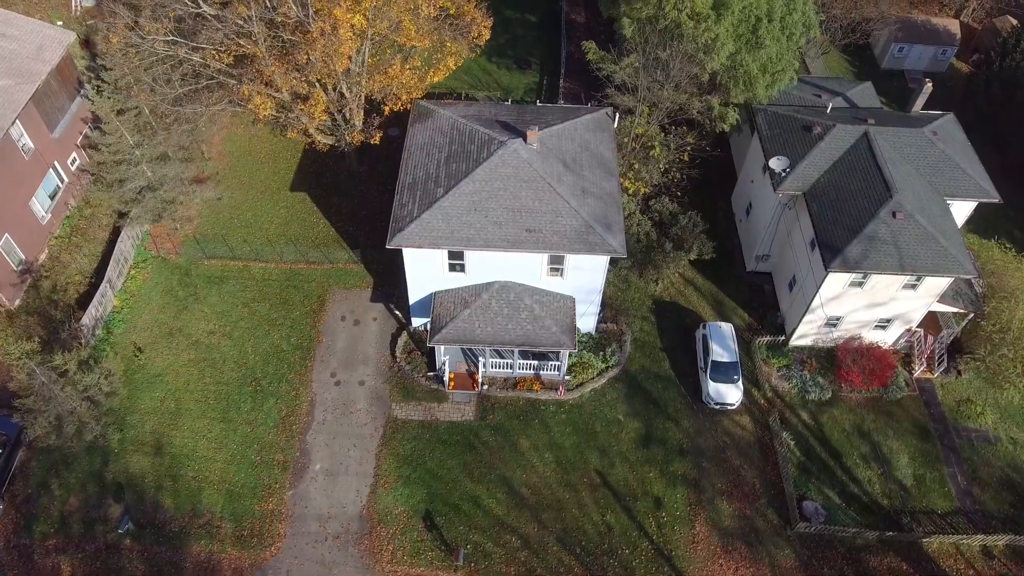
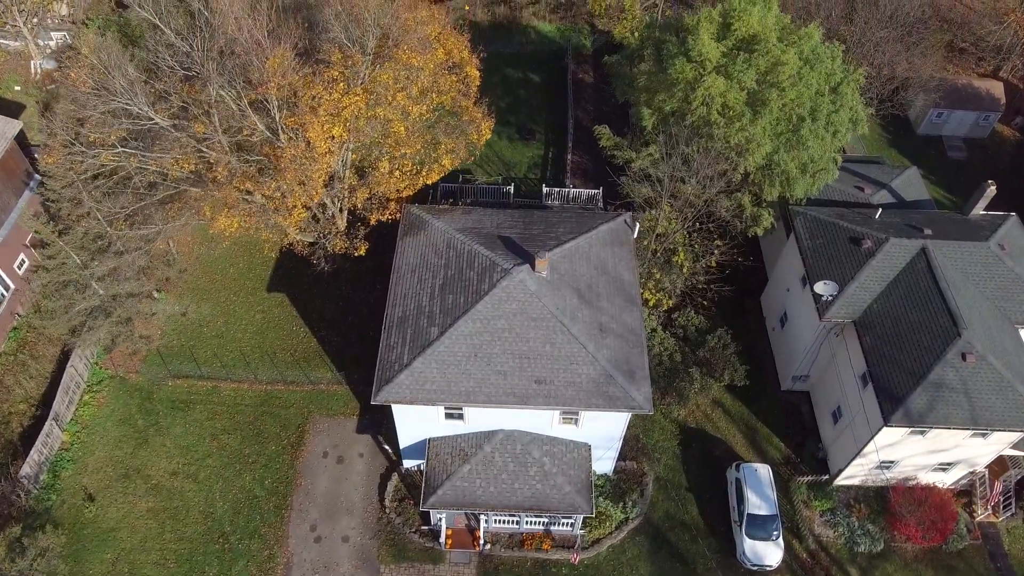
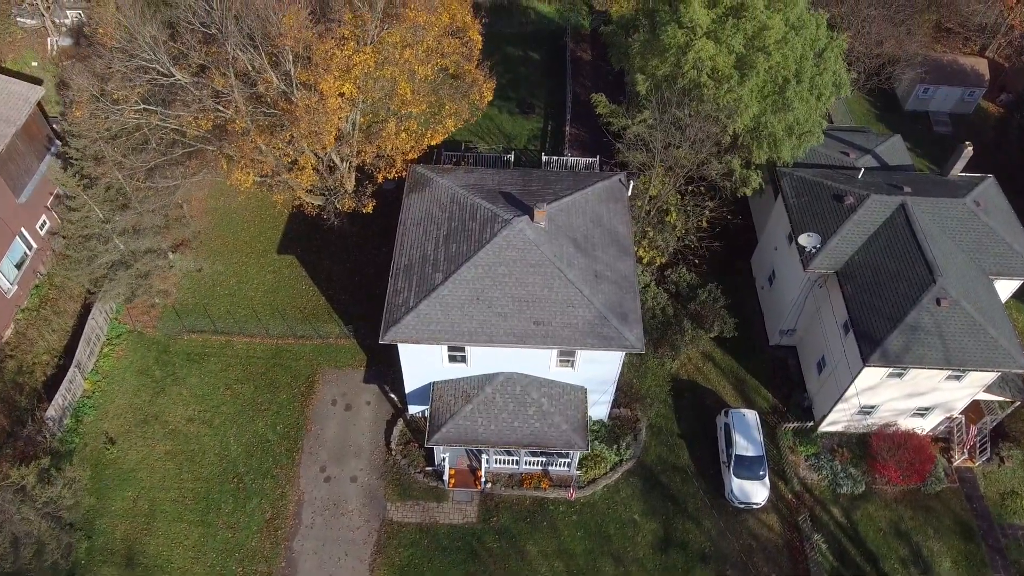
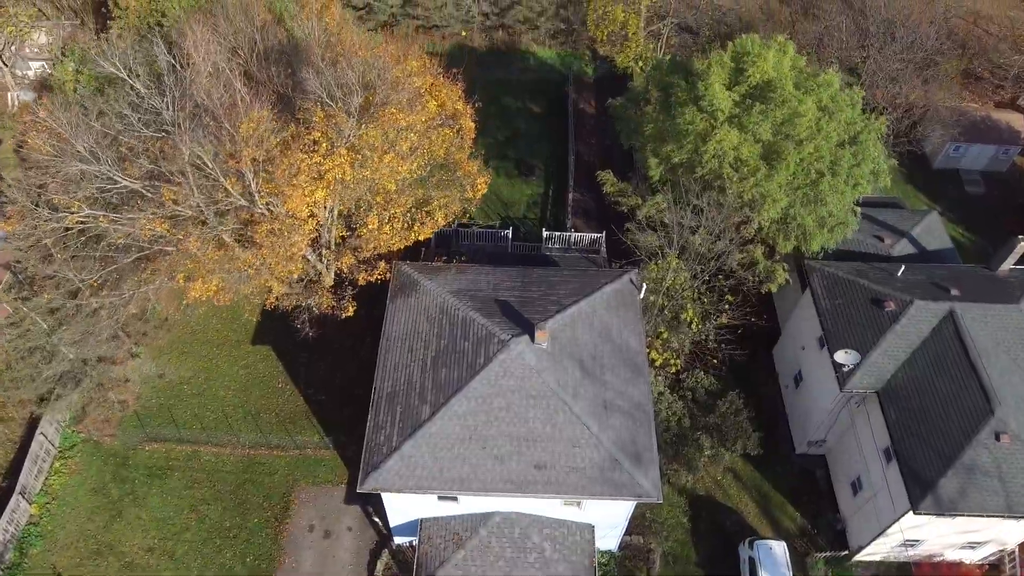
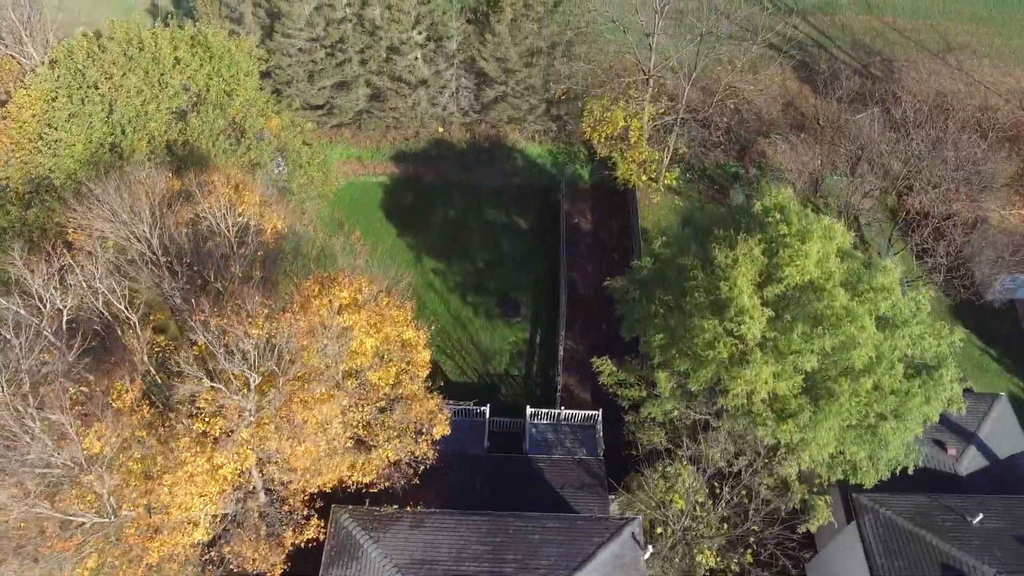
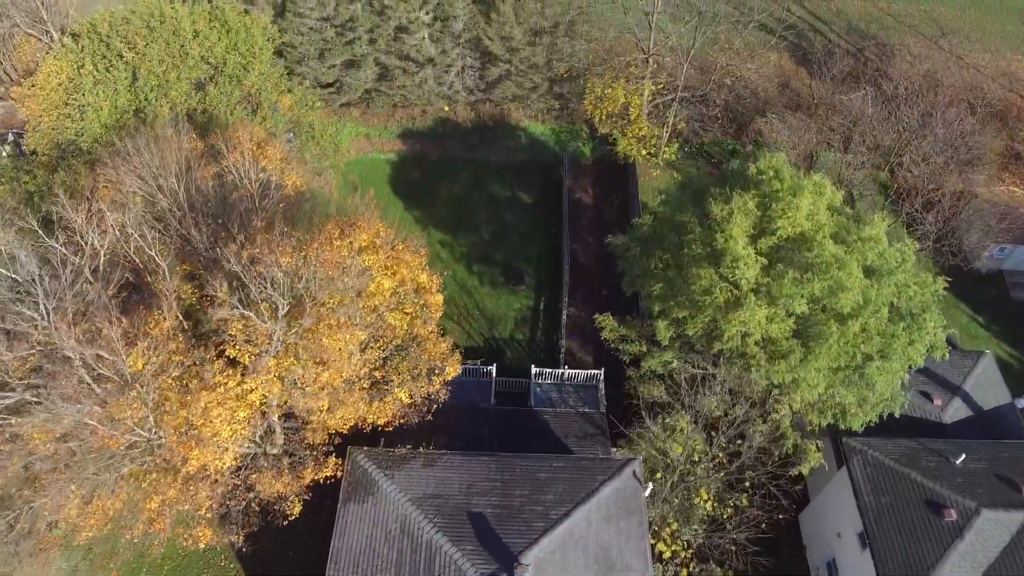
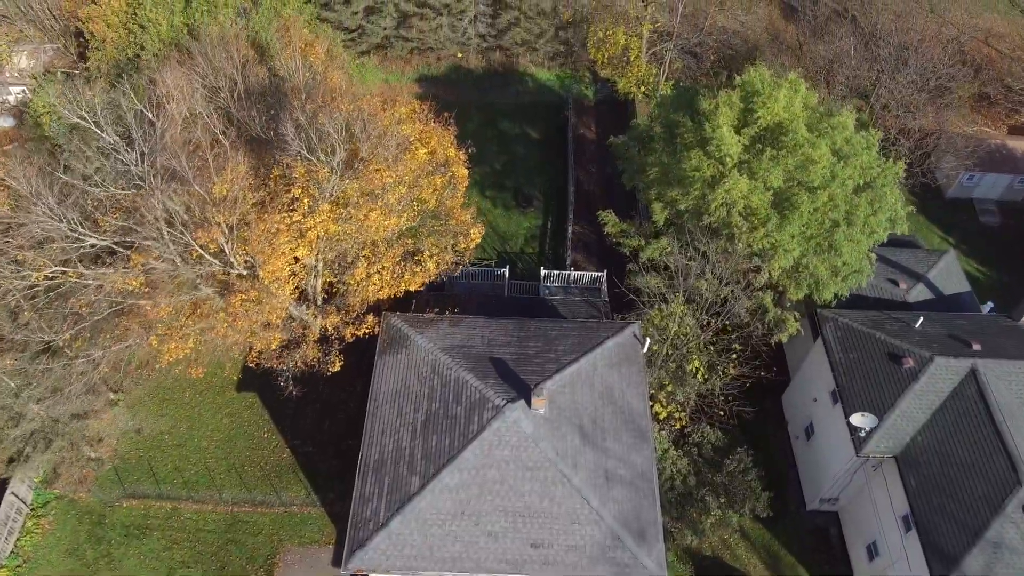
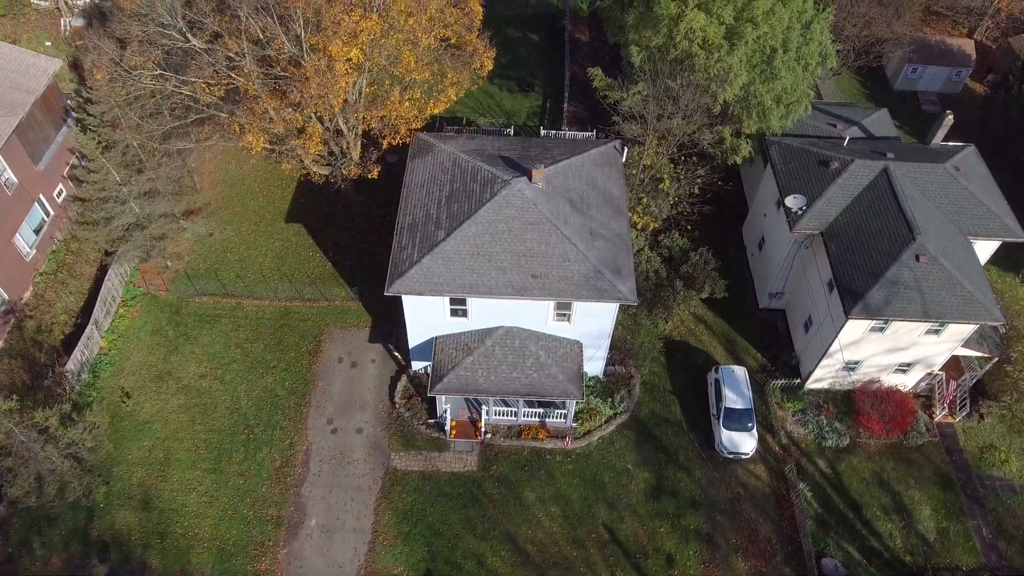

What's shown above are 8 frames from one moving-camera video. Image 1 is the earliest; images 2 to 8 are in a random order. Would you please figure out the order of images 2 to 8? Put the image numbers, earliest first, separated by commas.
8, 3, 2, 4, 7, 6, 5
